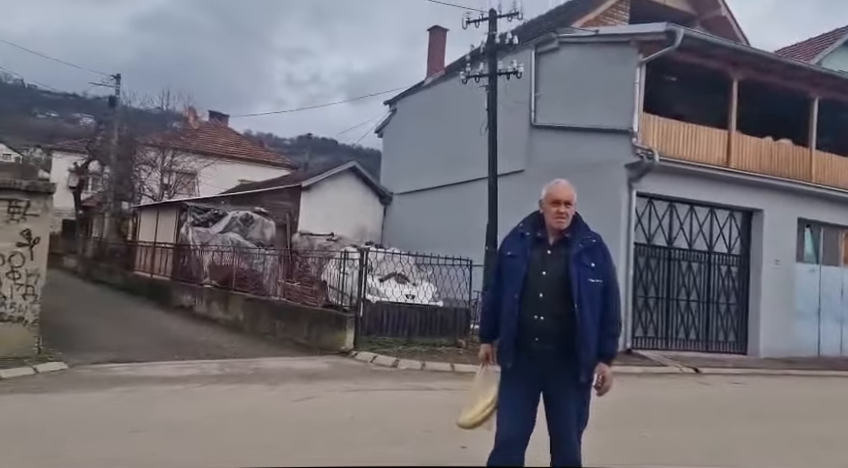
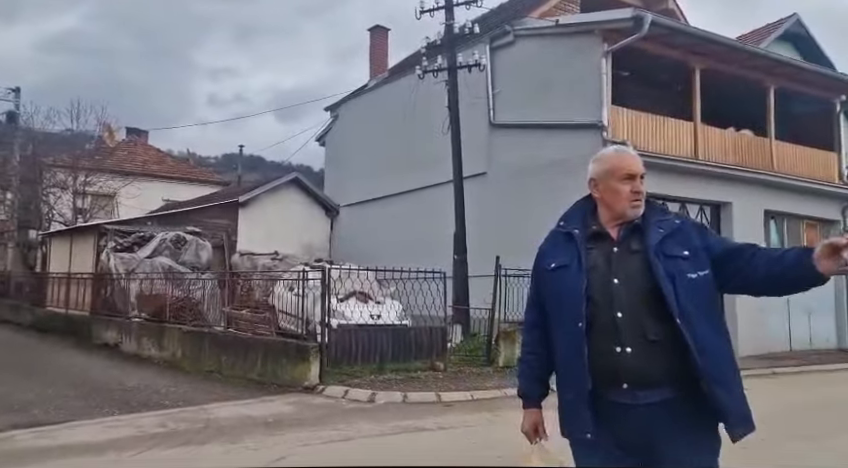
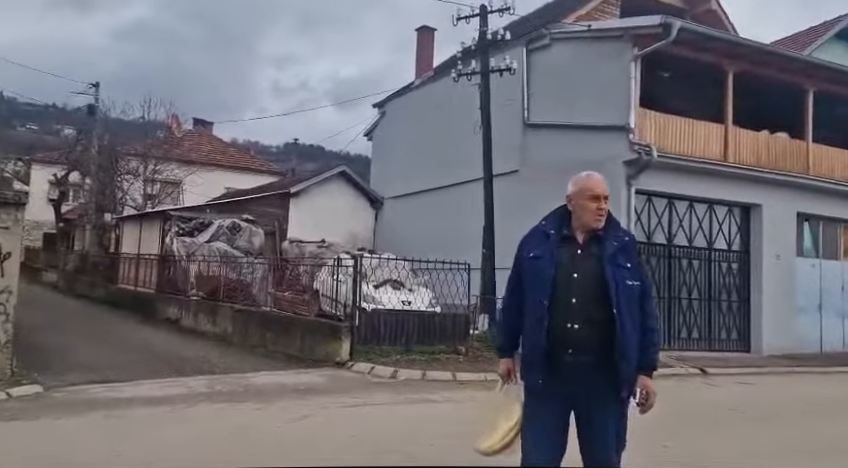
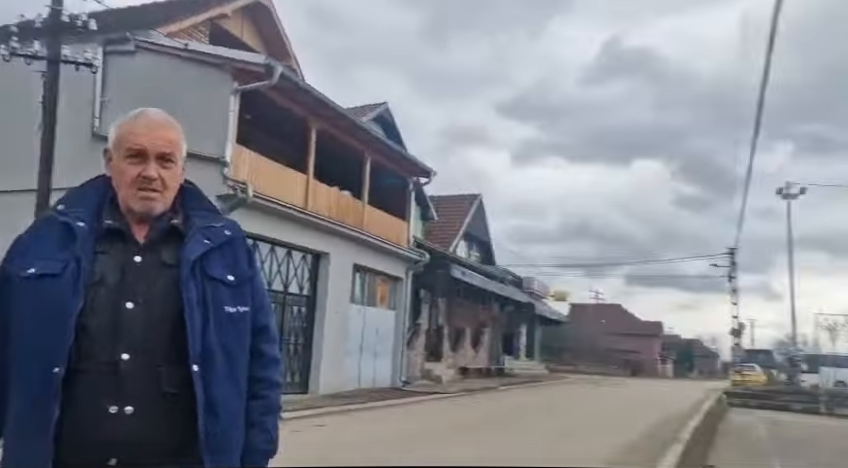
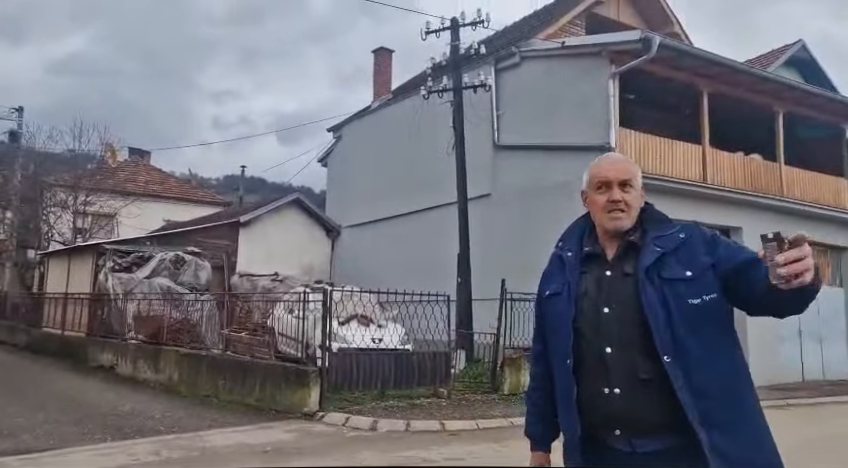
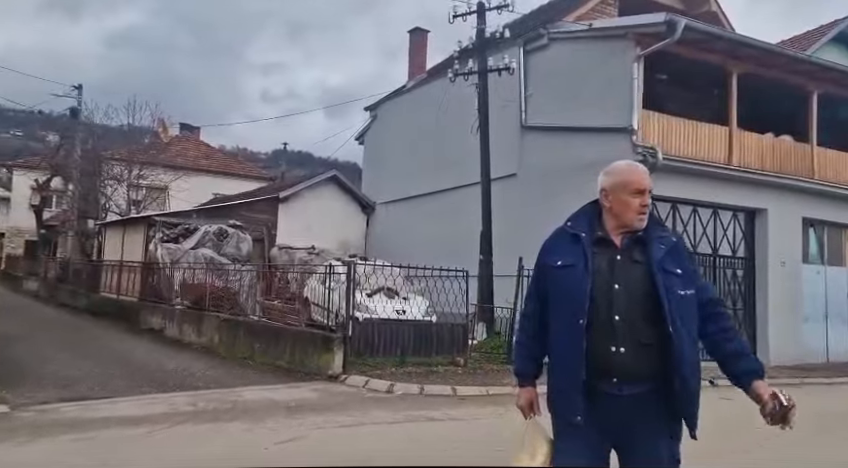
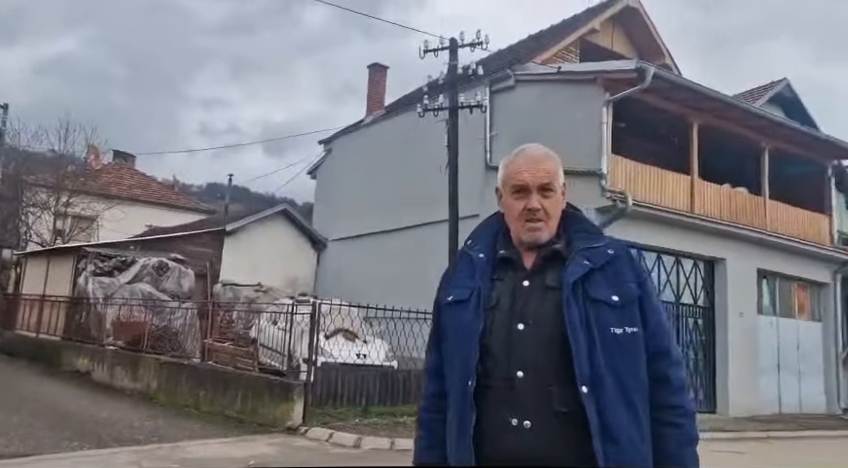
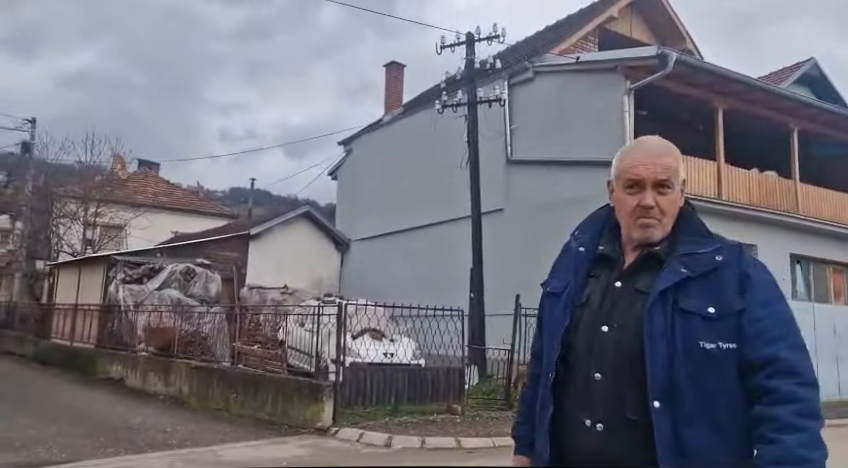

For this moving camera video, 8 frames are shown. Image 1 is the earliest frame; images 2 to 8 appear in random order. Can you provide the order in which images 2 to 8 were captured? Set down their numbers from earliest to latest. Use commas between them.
3, 6, 2, 5, 8, 7, 4
